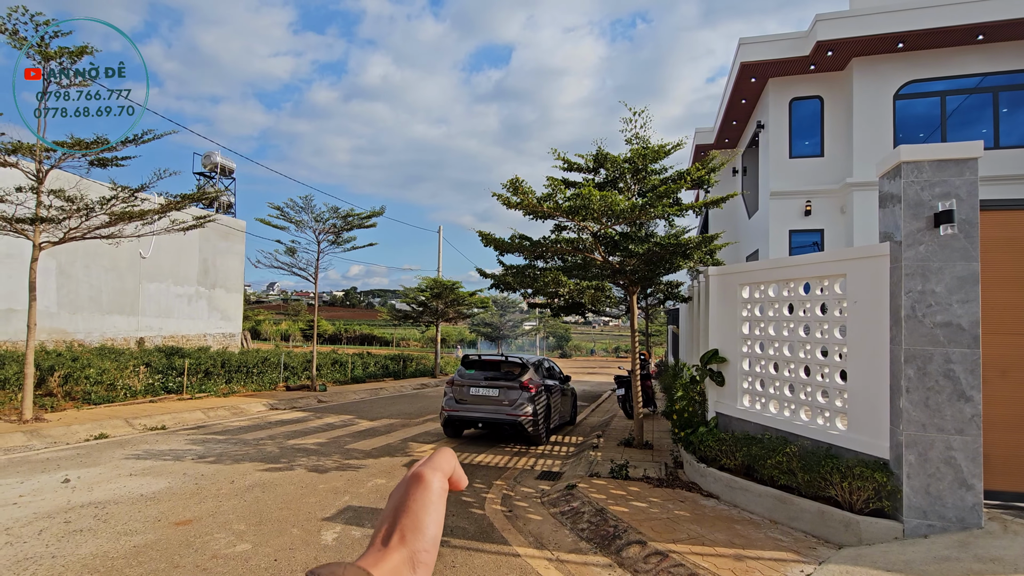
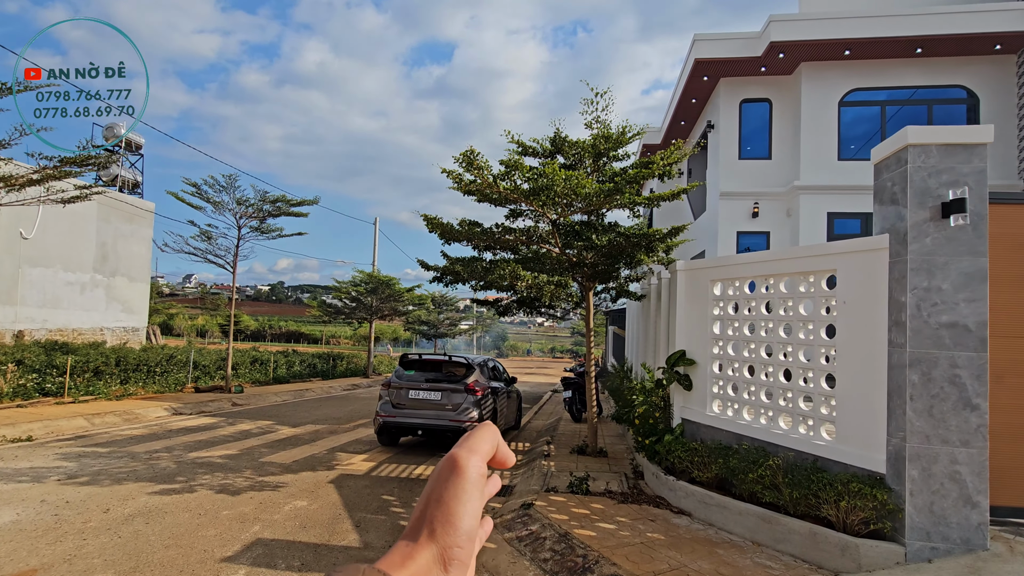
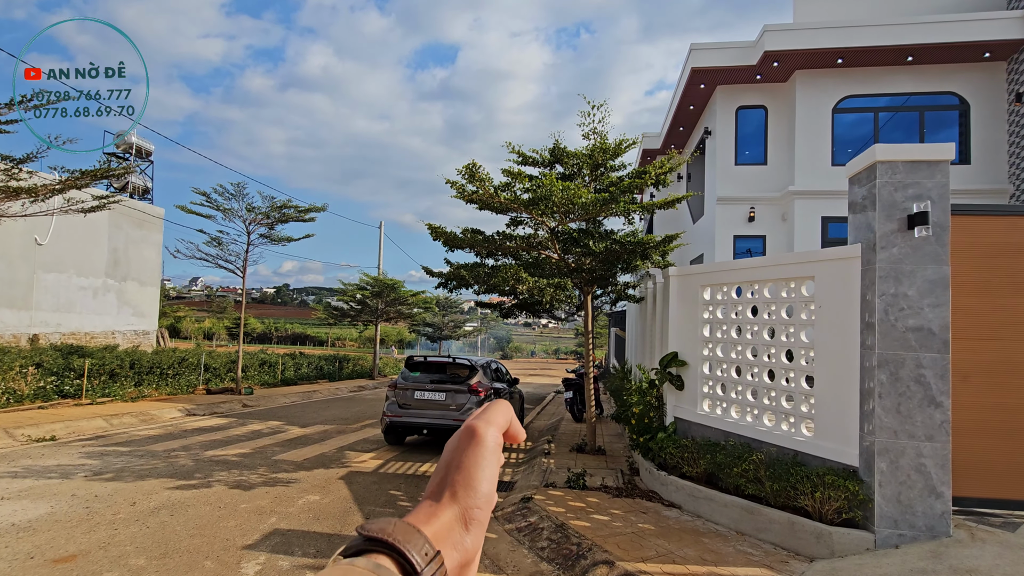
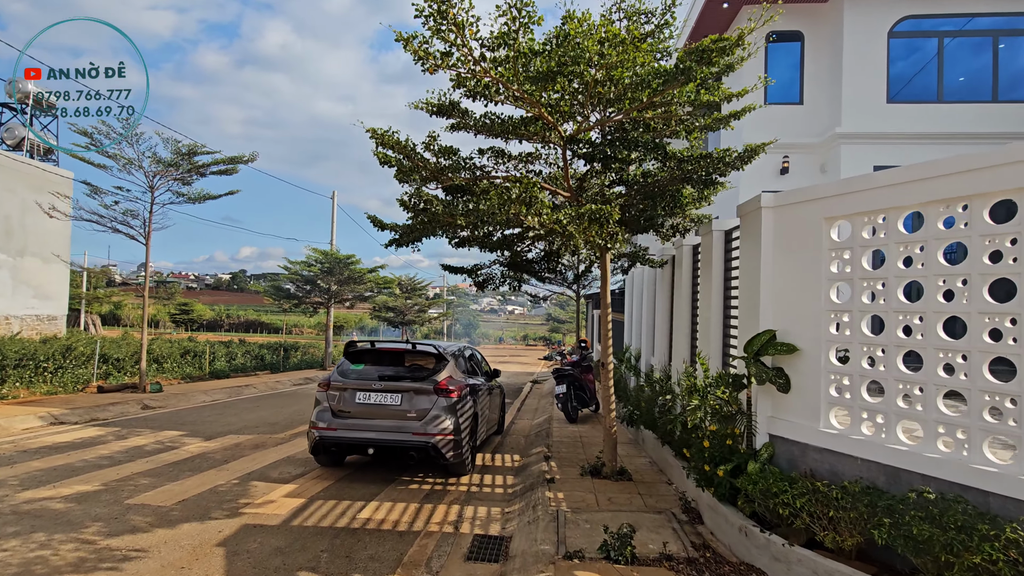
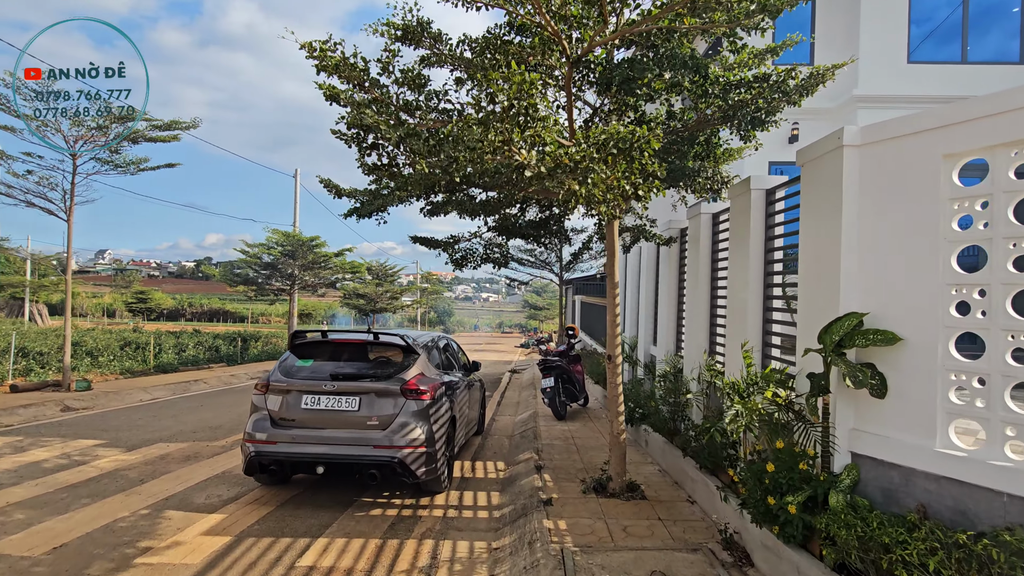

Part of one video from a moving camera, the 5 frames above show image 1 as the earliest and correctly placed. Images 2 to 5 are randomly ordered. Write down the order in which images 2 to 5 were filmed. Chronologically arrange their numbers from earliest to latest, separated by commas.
3, 2, 4, 5
